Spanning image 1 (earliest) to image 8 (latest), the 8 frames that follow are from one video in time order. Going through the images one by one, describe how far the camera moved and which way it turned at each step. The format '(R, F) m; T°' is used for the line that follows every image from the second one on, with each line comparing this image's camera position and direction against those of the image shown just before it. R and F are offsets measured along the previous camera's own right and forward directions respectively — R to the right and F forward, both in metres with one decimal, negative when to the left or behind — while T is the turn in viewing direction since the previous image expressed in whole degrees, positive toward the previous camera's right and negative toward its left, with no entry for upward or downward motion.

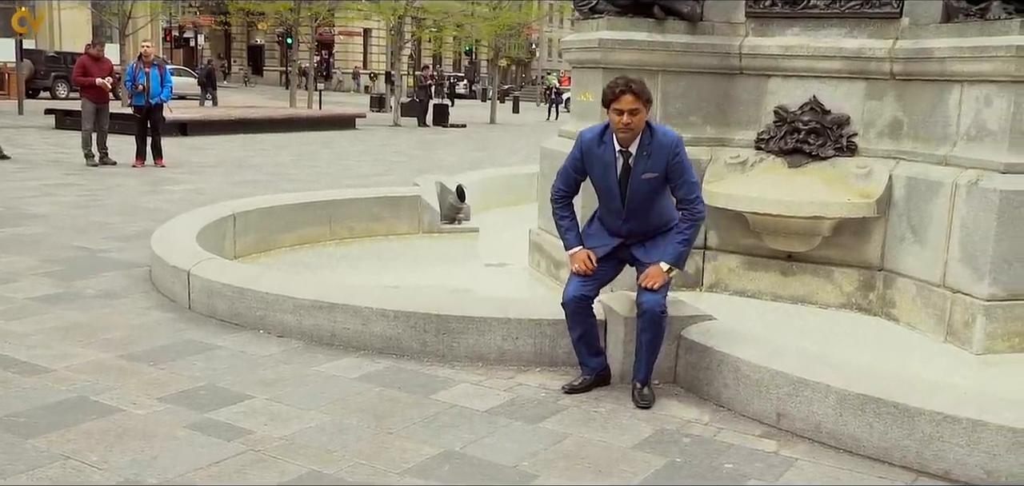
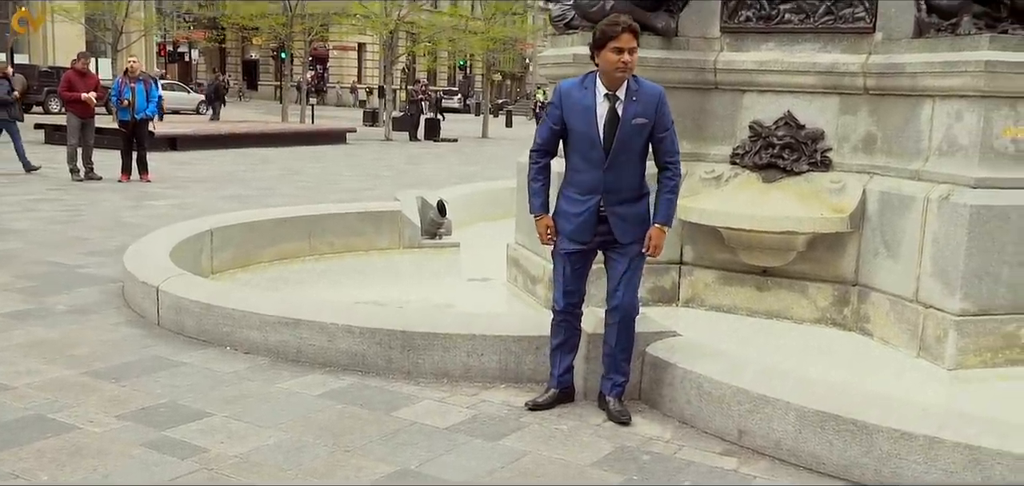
(+0.1, 0.0) m; 0°
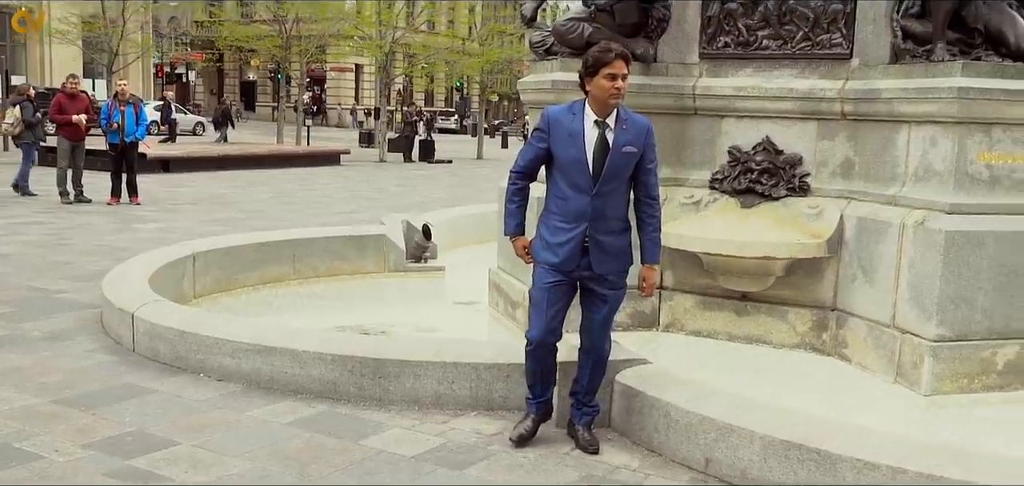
(+0.1, 0.0) m; 0°
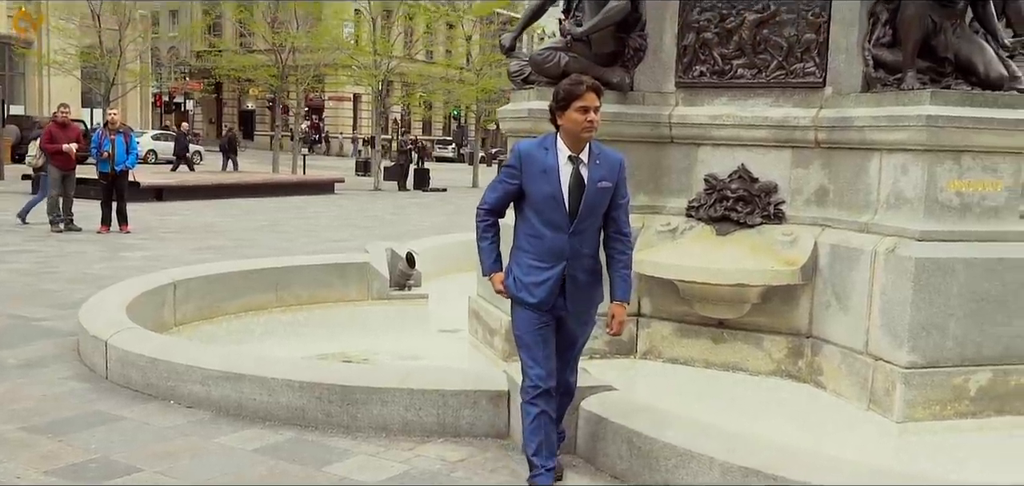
(+0.1, 0.0) m; 0°
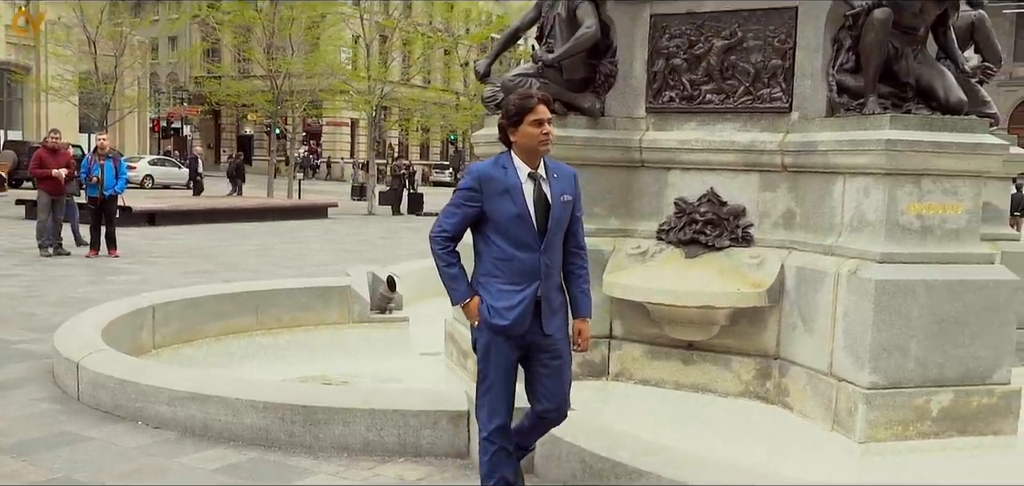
(+0.2, -0.1) m; 0°
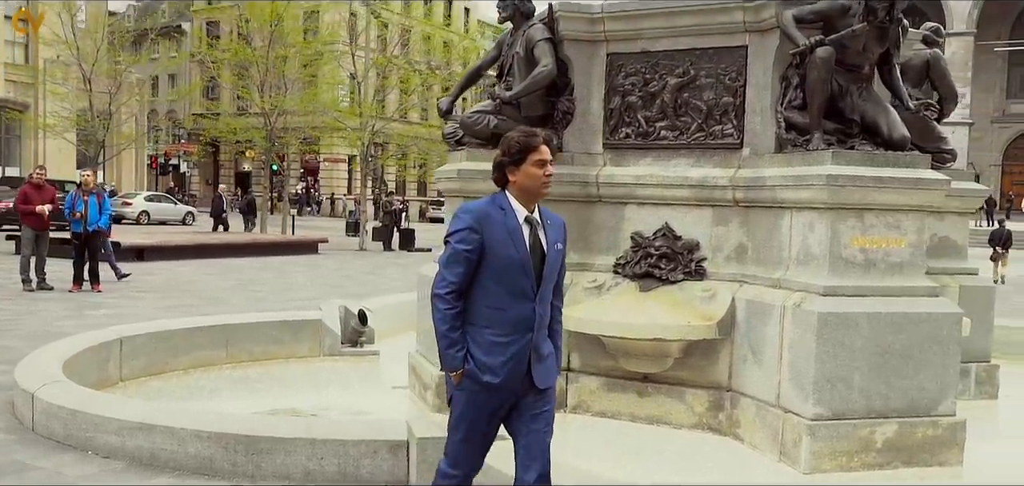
(+0.3, -0.1) m; 0°
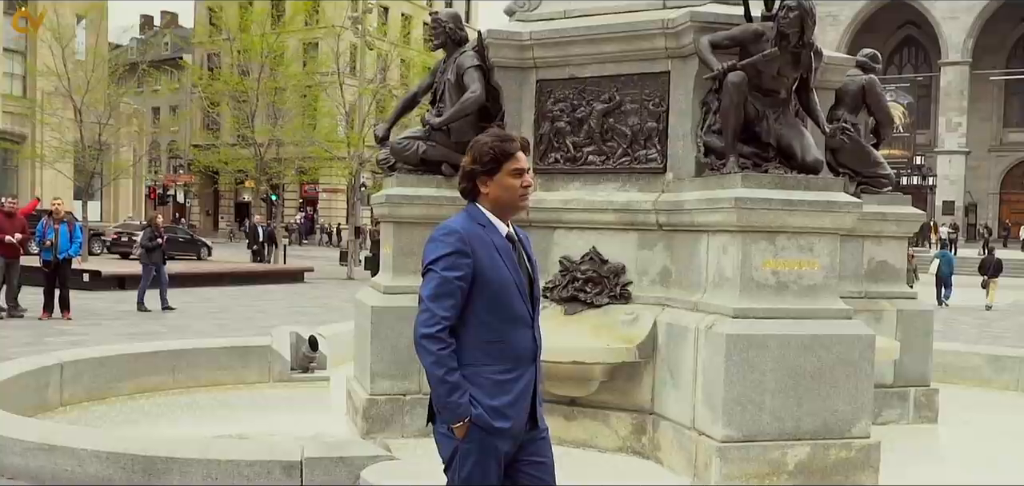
(+0.5, -0.1) m; -1°
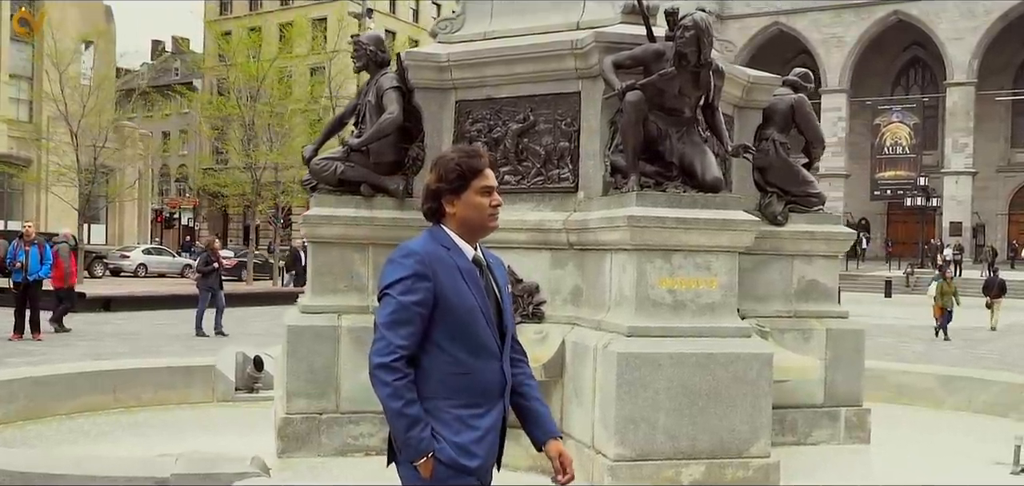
(+0.7, 0.0) m; -1°
